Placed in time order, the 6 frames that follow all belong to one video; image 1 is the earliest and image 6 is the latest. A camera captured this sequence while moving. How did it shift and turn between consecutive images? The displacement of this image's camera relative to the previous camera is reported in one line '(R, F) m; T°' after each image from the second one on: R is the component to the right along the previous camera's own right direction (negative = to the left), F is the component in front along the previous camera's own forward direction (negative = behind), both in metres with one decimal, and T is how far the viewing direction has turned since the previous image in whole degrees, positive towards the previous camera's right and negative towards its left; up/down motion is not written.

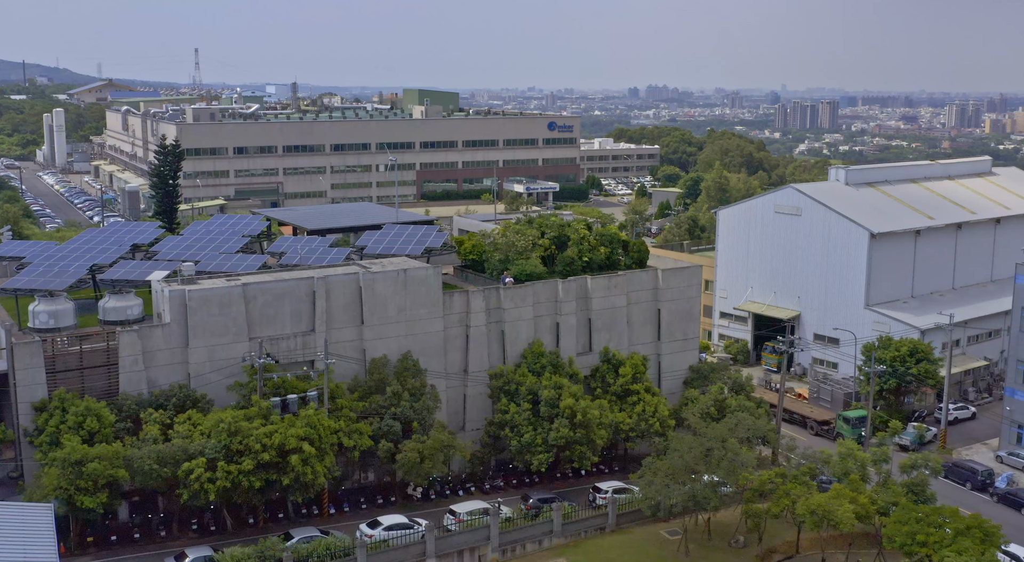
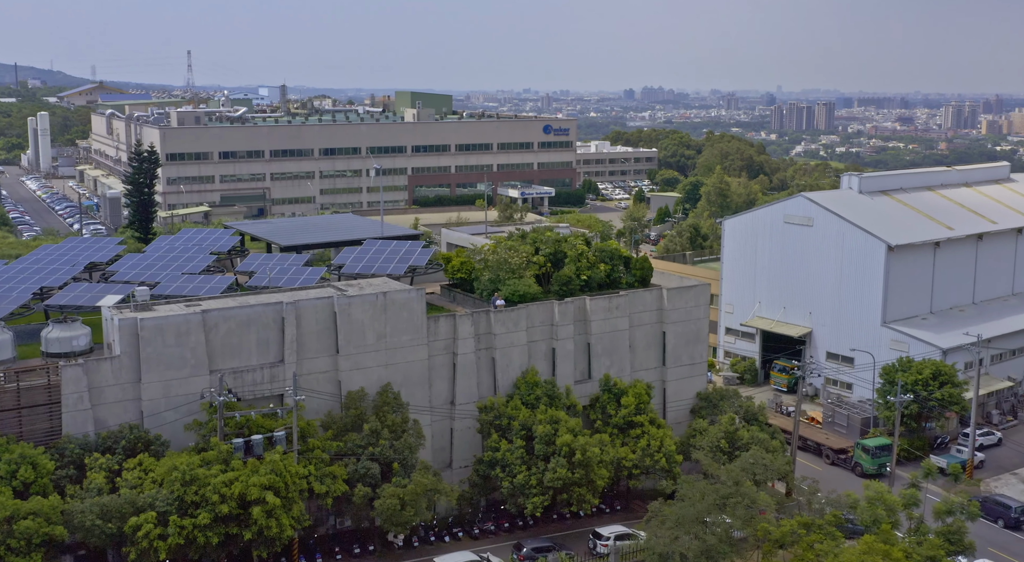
(+0.1, +2.7) m; 0°
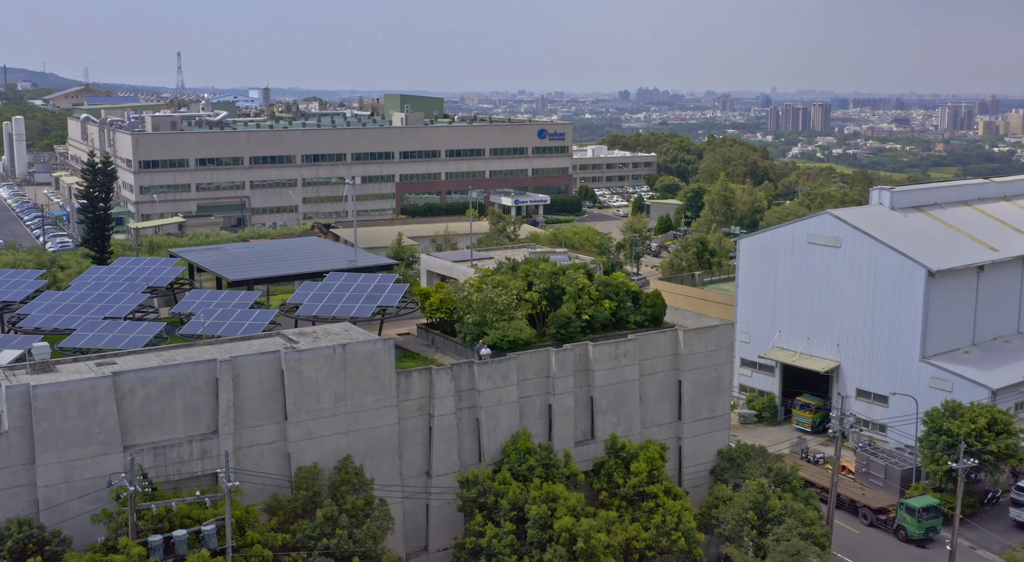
(+0.2, +4.7) m; 0°
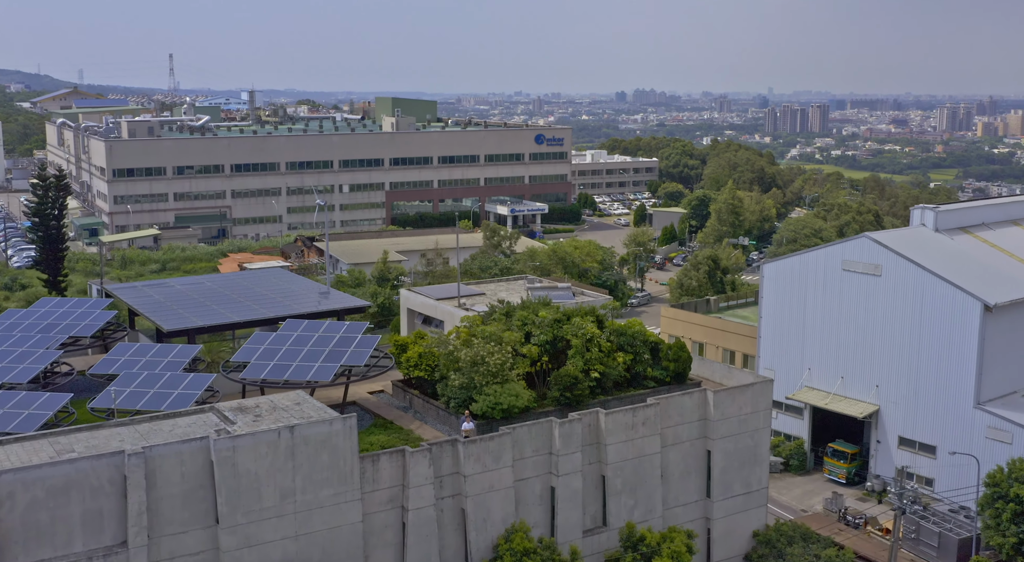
(+0.1, +4.5) m; 0°
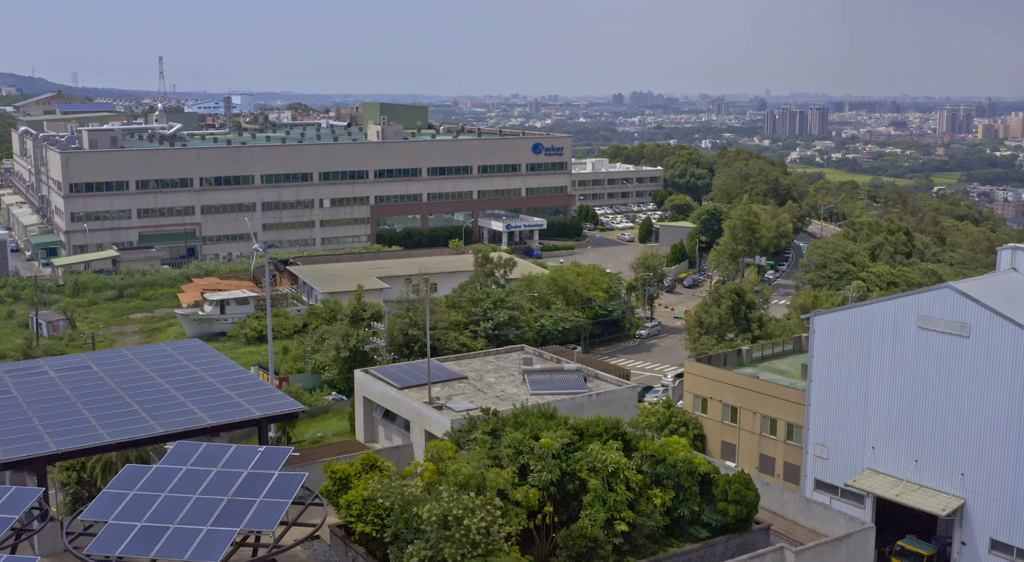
(+0.1, +6.8) m; 0°
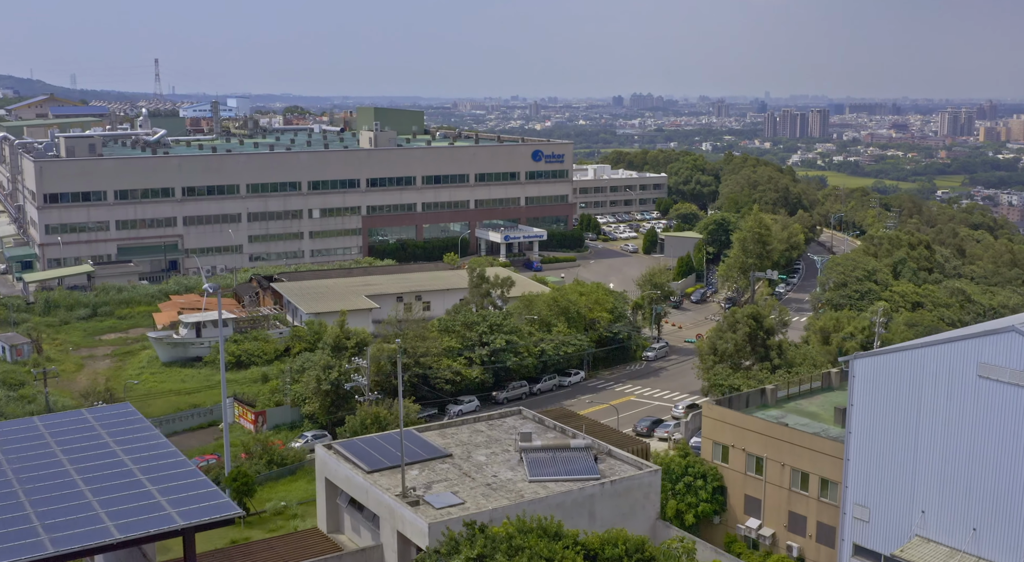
(+0.1, +3.7) m; 0°
